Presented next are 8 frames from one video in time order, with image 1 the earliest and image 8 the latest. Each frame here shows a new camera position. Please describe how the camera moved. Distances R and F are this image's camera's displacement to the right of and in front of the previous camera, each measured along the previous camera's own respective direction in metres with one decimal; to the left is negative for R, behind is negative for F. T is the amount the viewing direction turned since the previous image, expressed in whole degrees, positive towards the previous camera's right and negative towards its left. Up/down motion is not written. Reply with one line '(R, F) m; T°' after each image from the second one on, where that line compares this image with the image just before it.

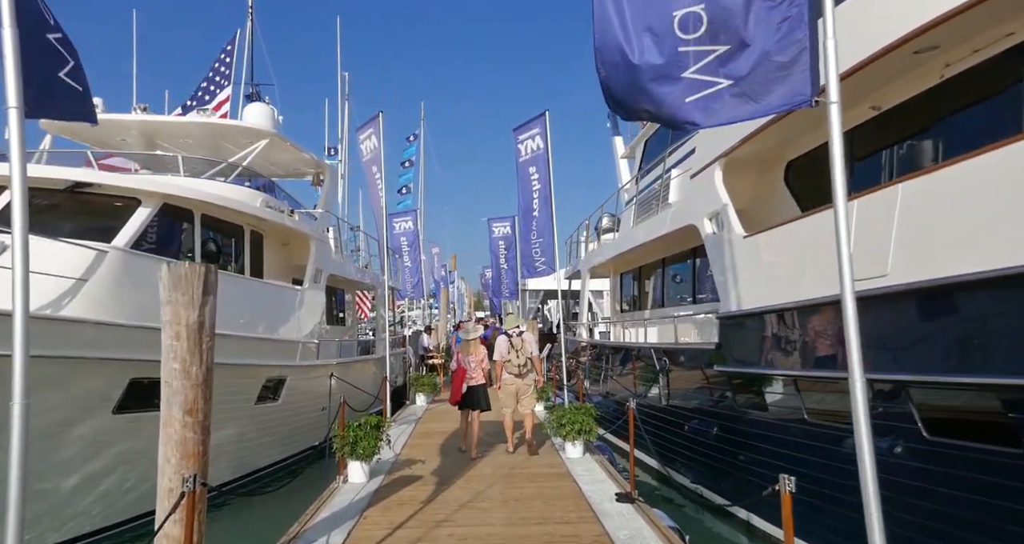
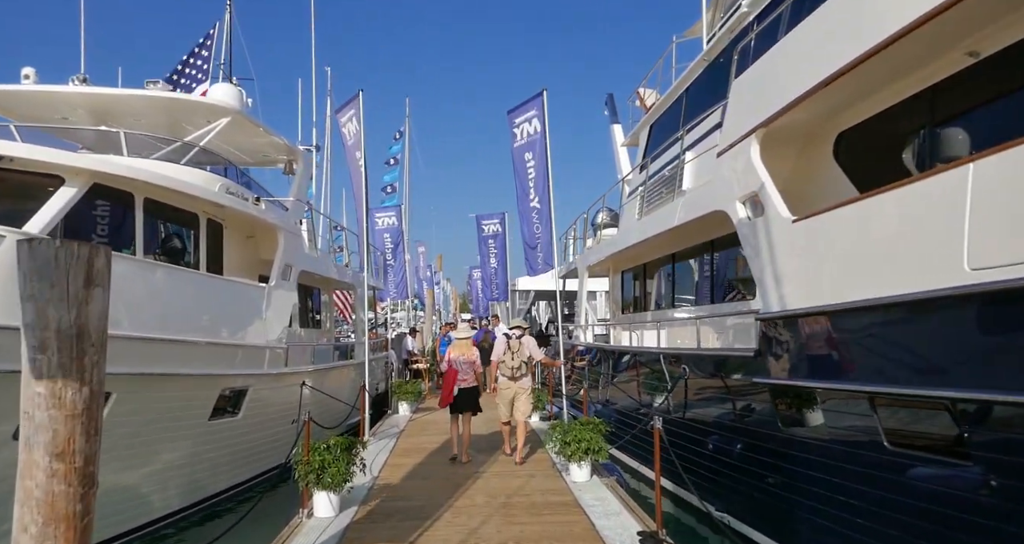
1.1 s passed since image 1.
(-0.1, +0.8) m; +1°
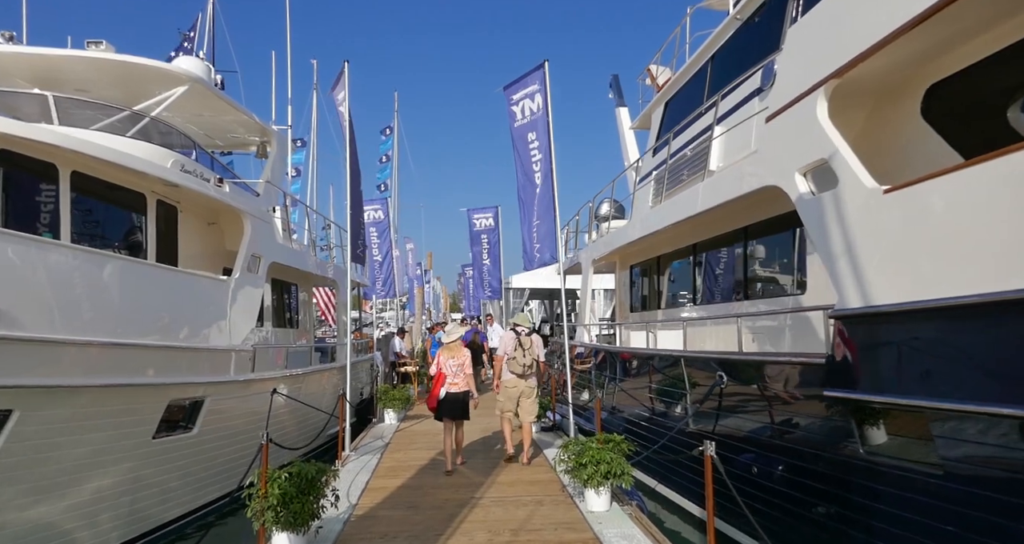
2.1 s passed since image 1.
(-0.1, +0.9) m; +1°
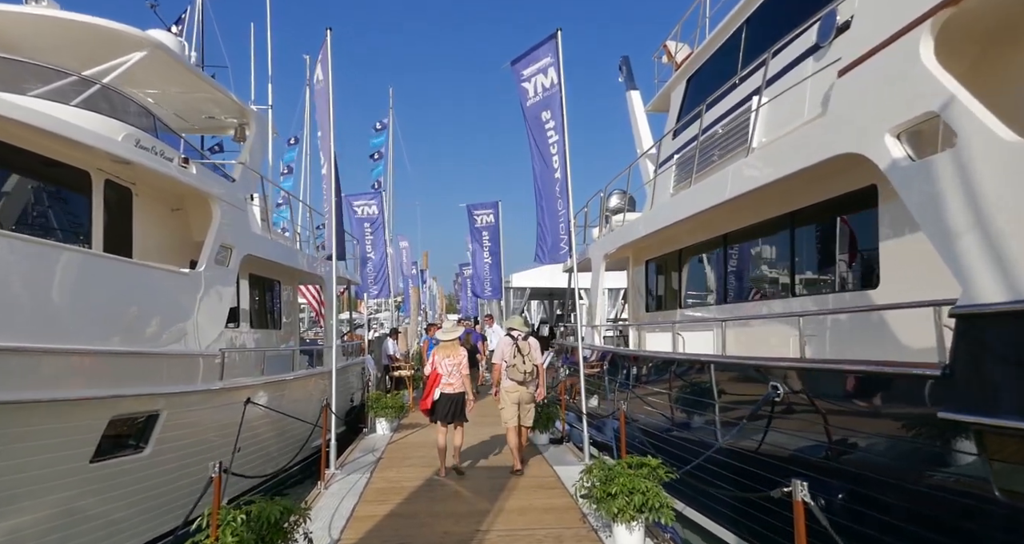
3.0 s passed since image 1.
(-0.1, +0.8) m; 0°
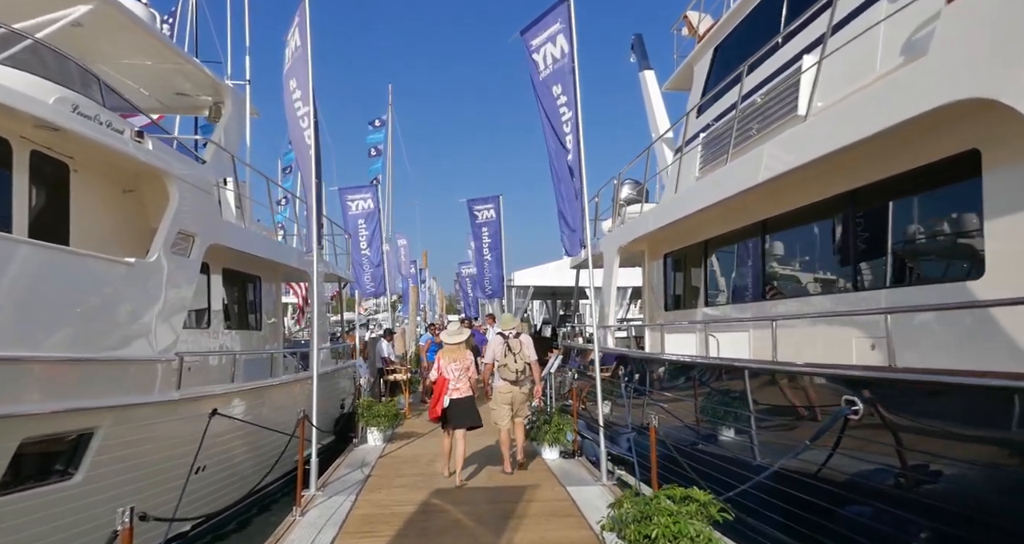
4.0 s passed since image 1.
(-0.1, +0.8) m; 0°
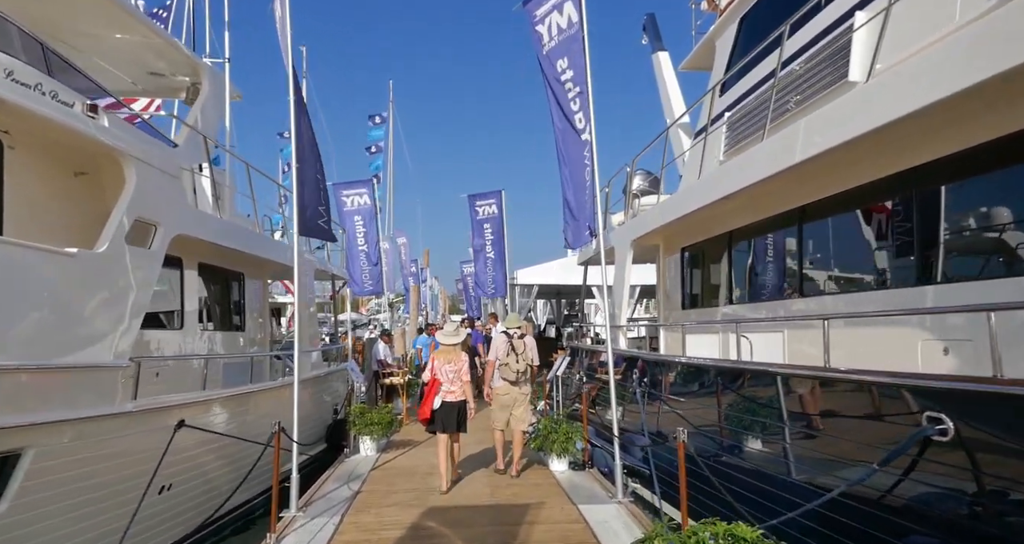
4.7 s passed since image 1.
(0.0, +0.6) m; 0°
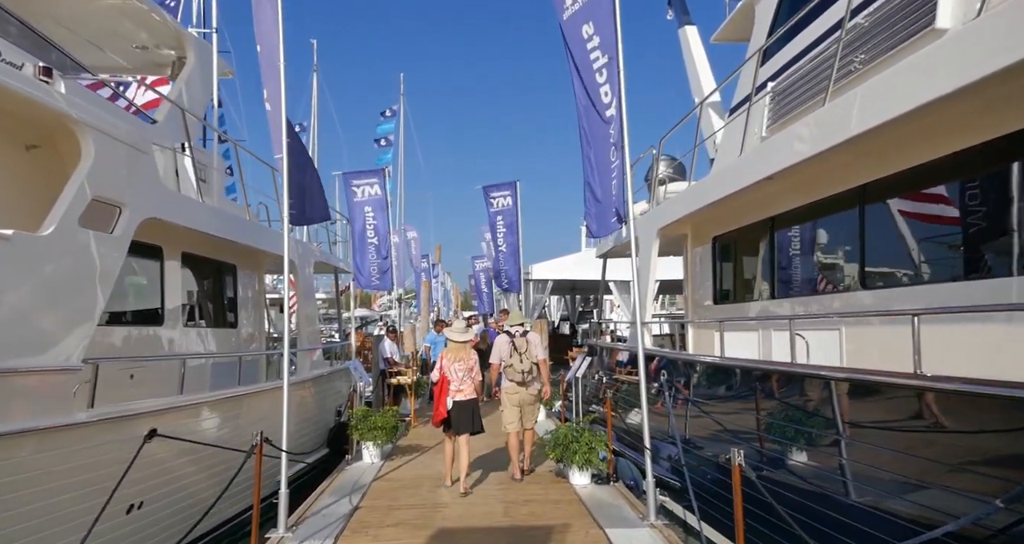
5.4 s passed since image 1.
(0.0, +0.6) m; -1°
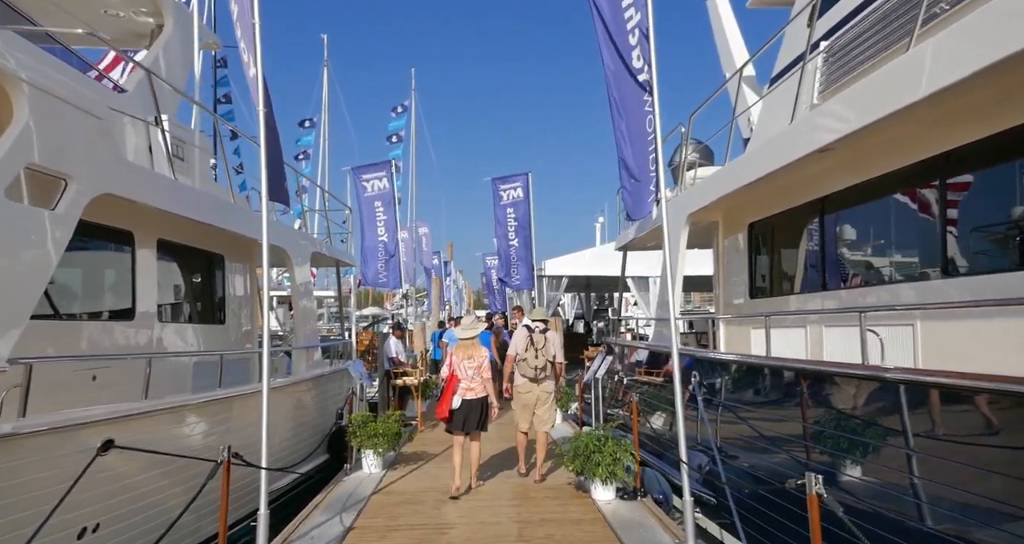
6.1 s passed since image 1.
(0.0, +0.6) m; -1°
